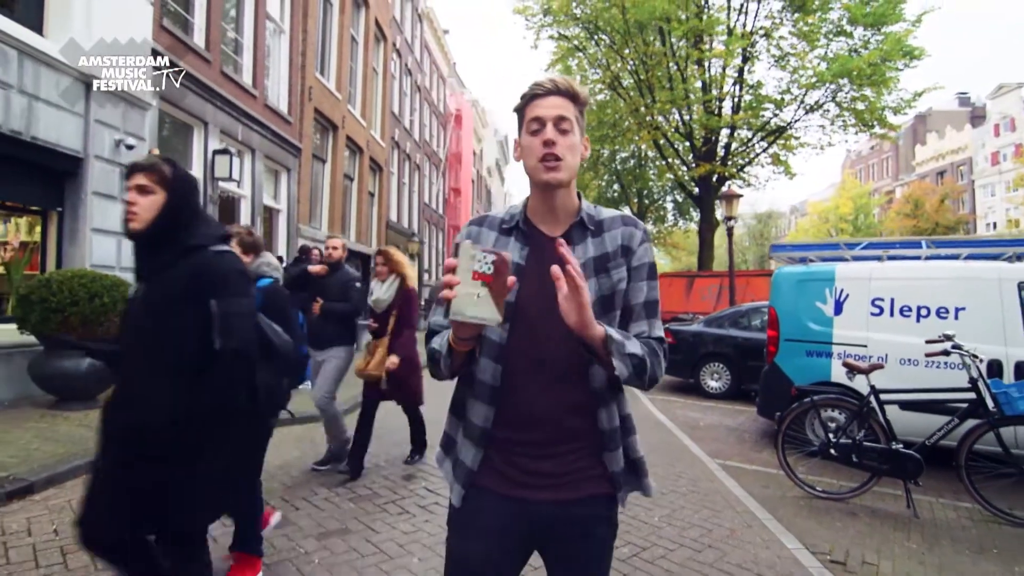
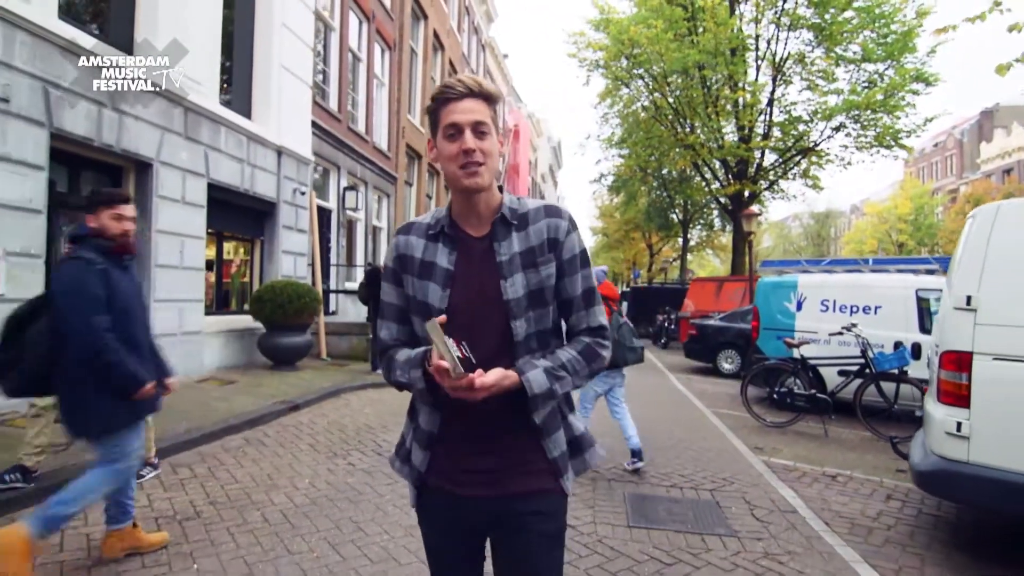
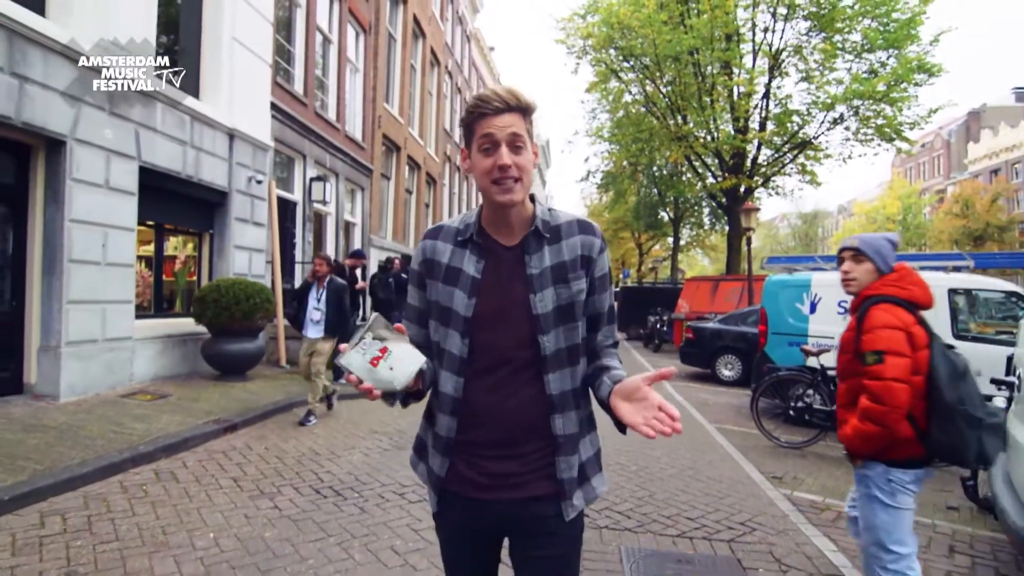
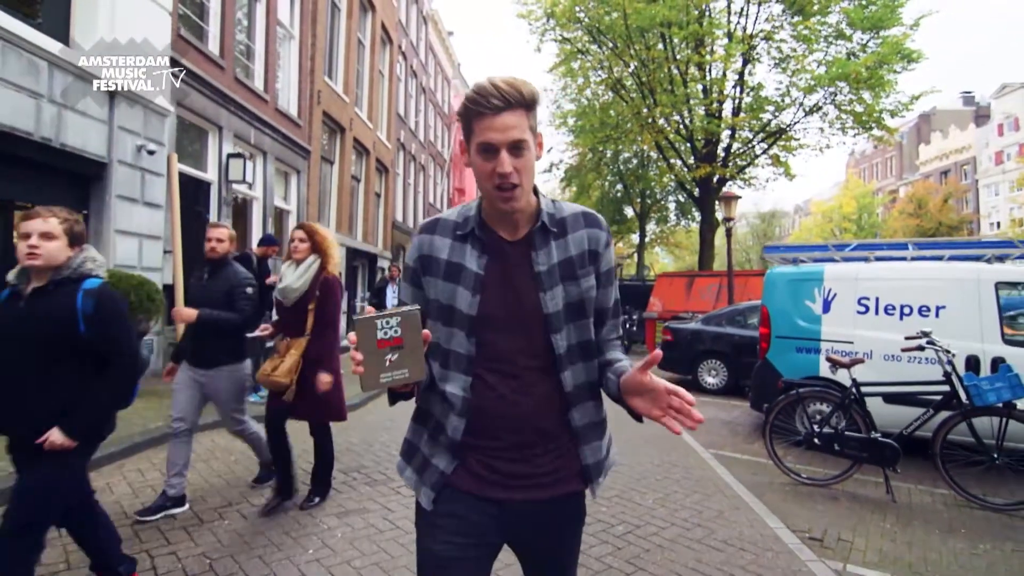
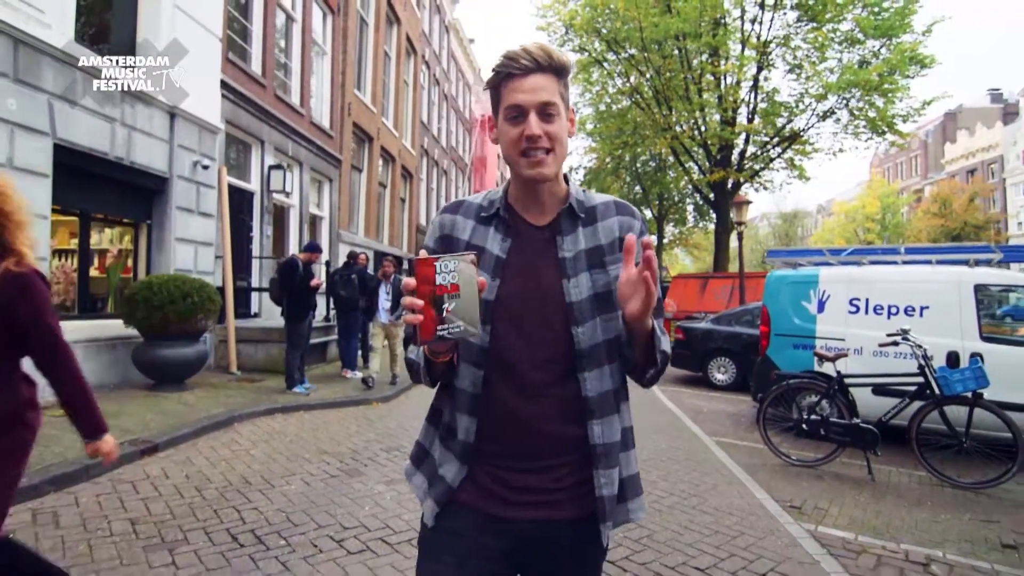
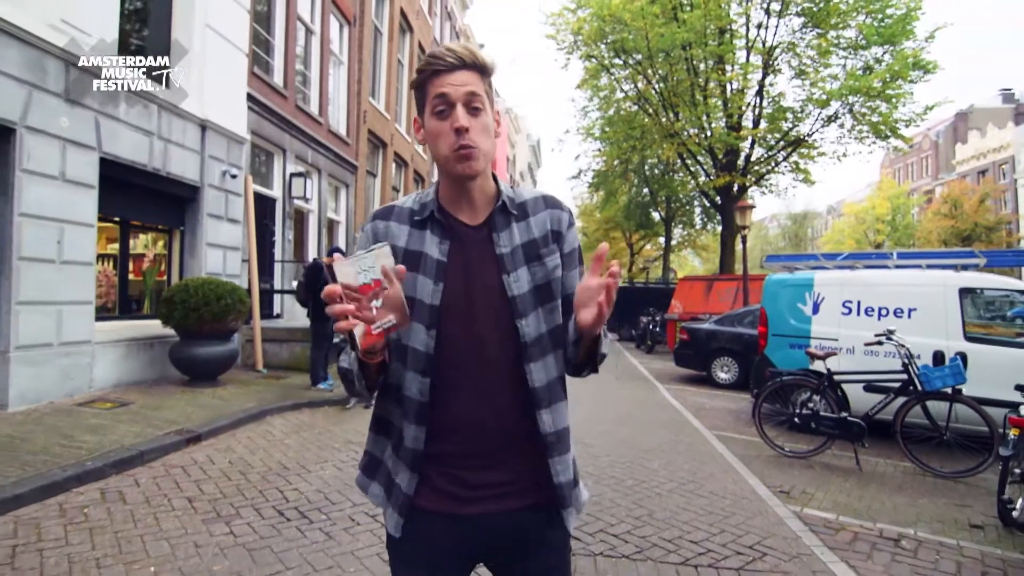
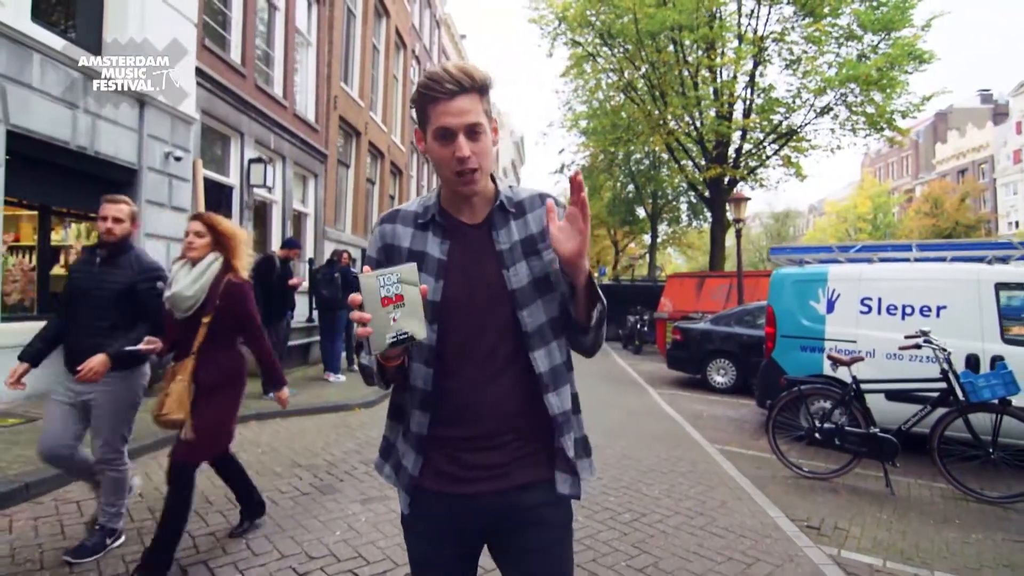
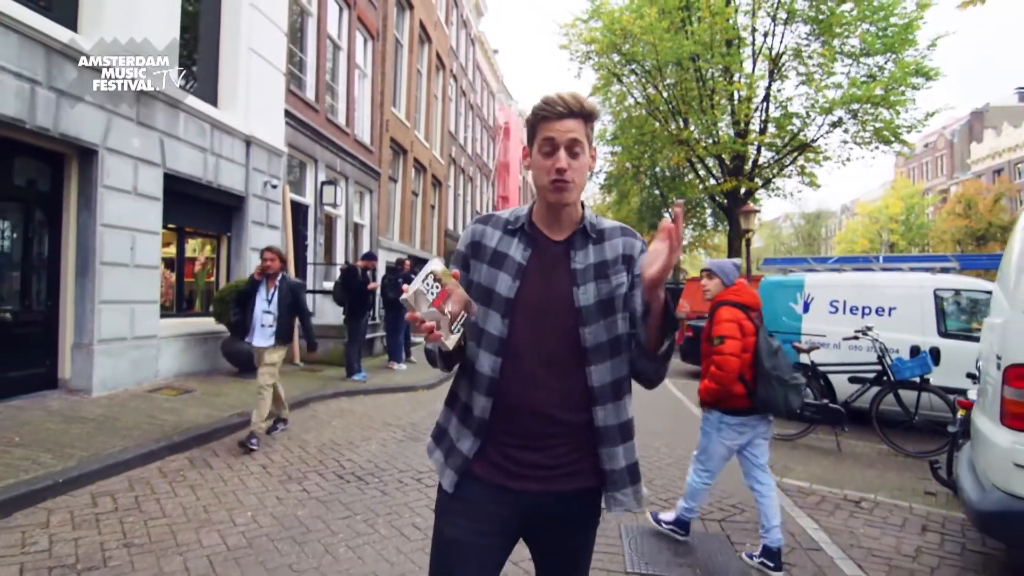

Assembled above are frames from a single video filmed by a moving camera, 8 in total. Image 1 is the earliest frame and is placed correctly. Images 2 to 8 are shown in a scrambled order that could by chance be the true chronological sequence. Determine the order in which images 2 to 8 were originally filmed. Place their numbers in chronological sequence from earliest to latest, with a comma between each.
4, 7, 5, 6, 3, 8, 2
